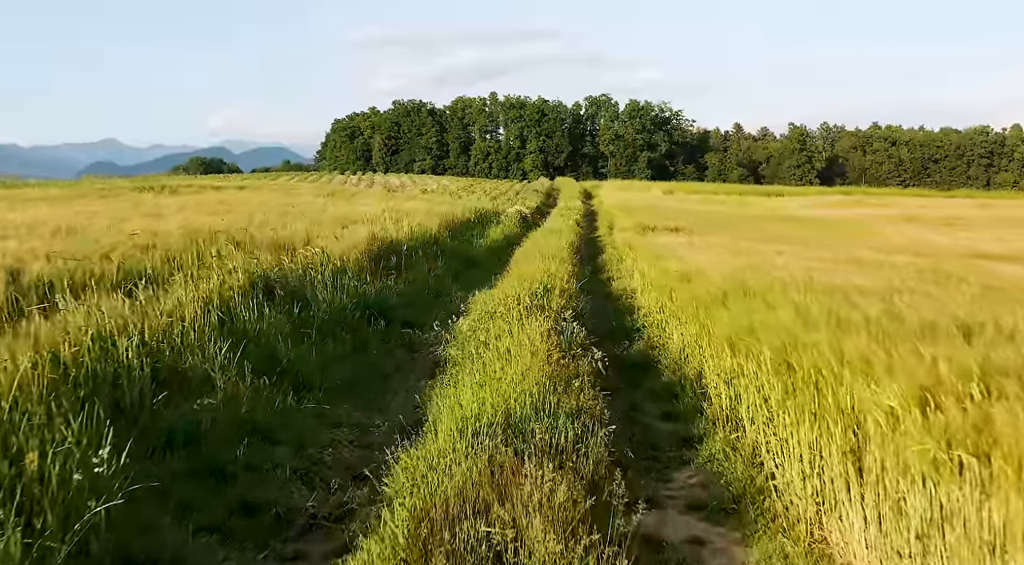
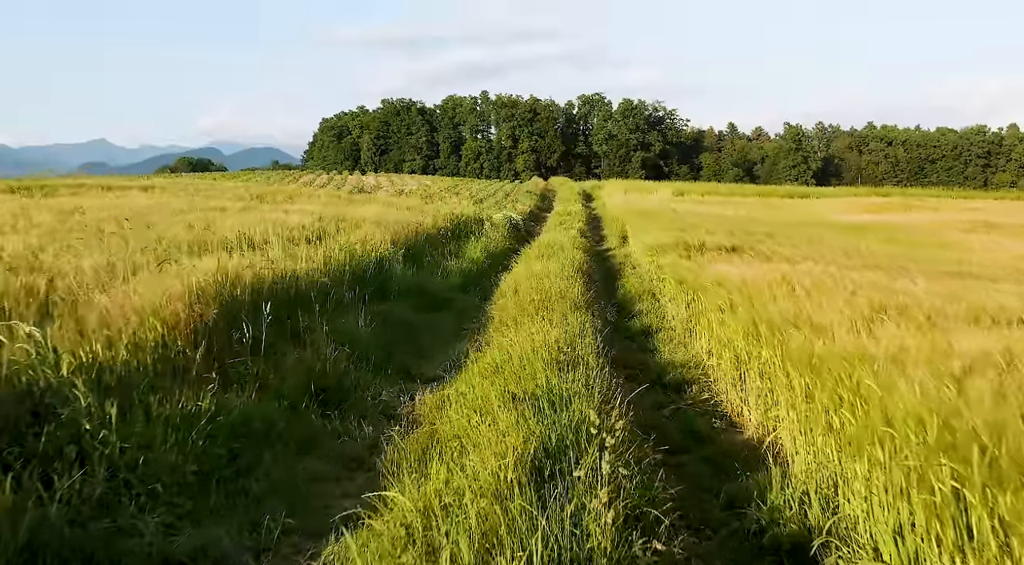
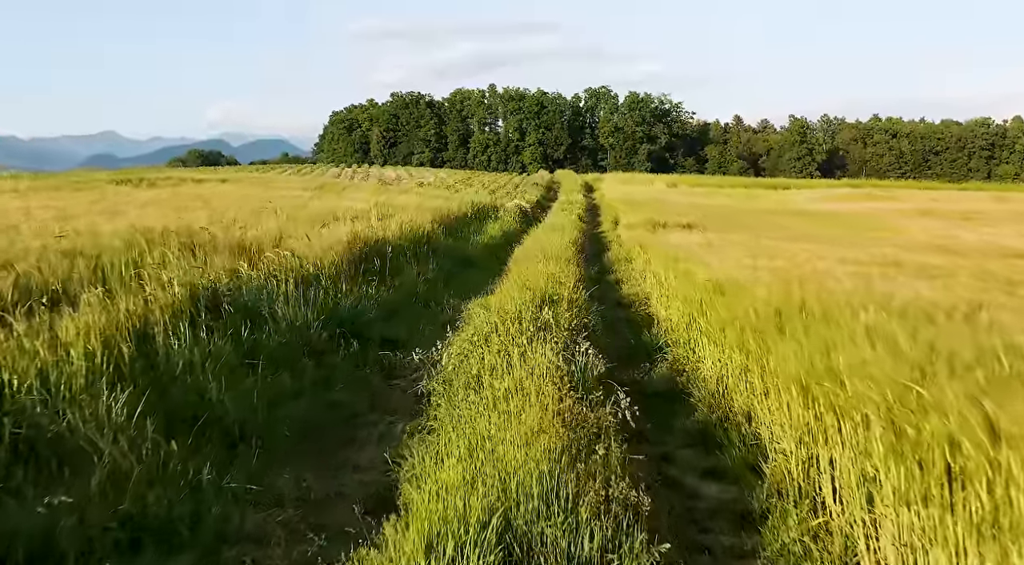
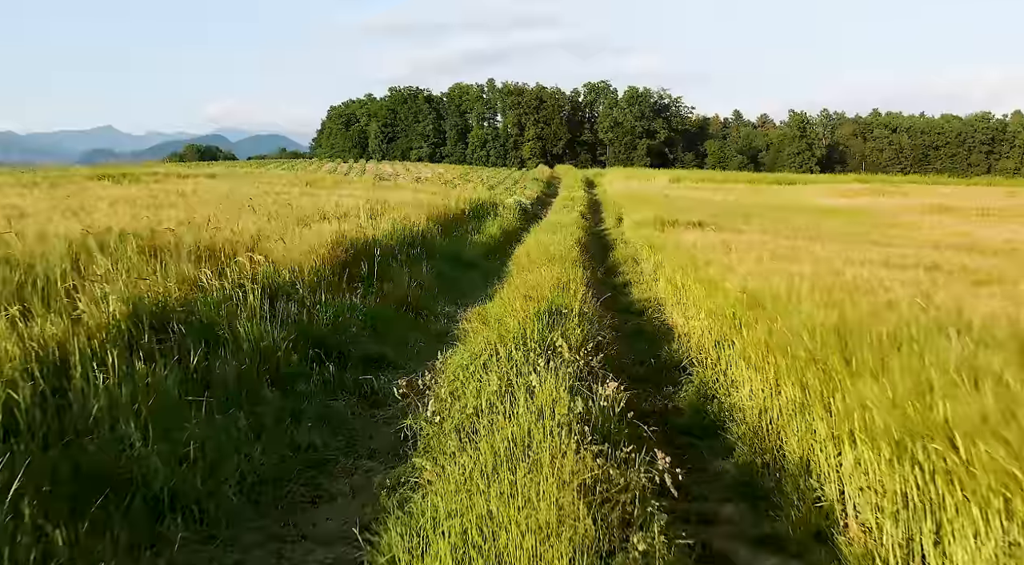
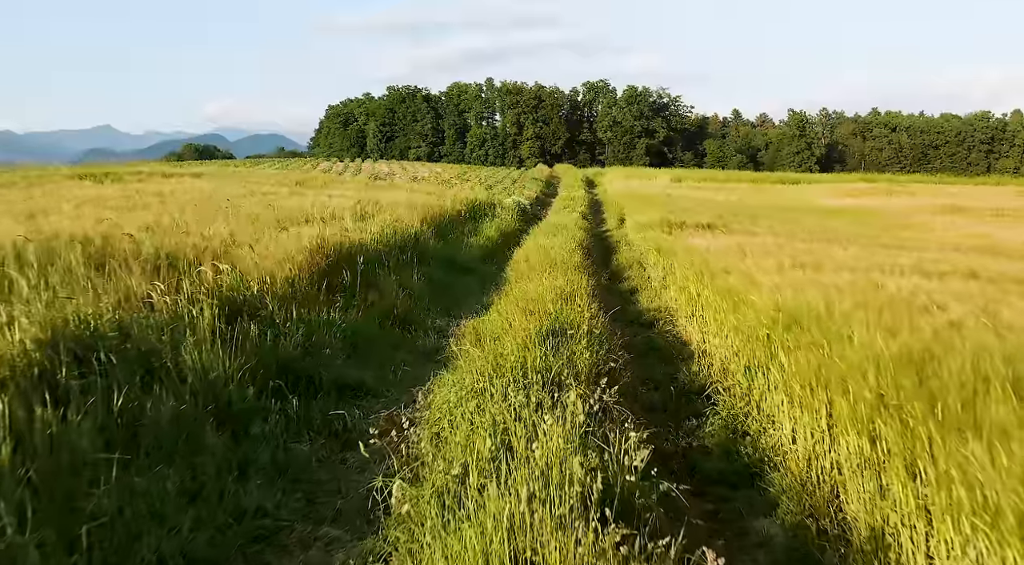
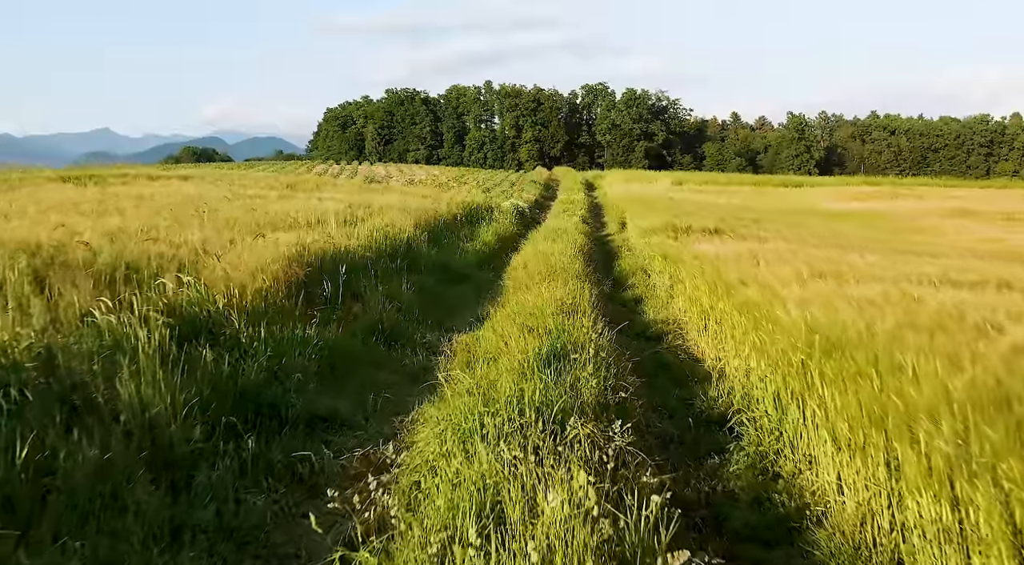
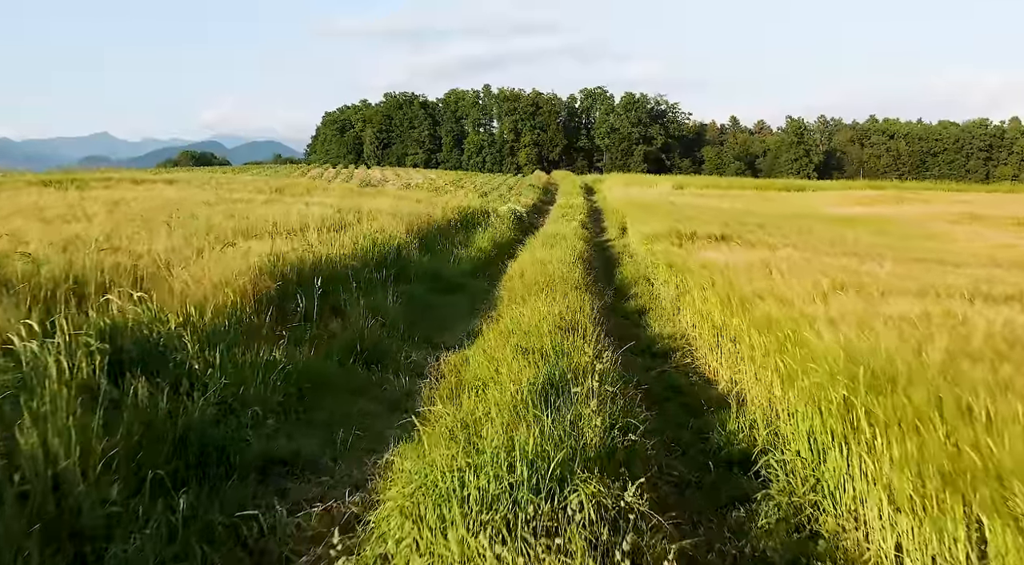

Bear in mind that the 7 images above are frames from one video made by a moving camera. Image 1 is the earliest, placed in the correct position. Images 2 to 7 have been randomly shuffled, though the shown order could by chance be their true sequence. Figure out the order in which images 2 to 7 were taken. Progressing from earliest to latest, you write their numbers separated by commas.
3, 4, 5, 6, 7, 2
